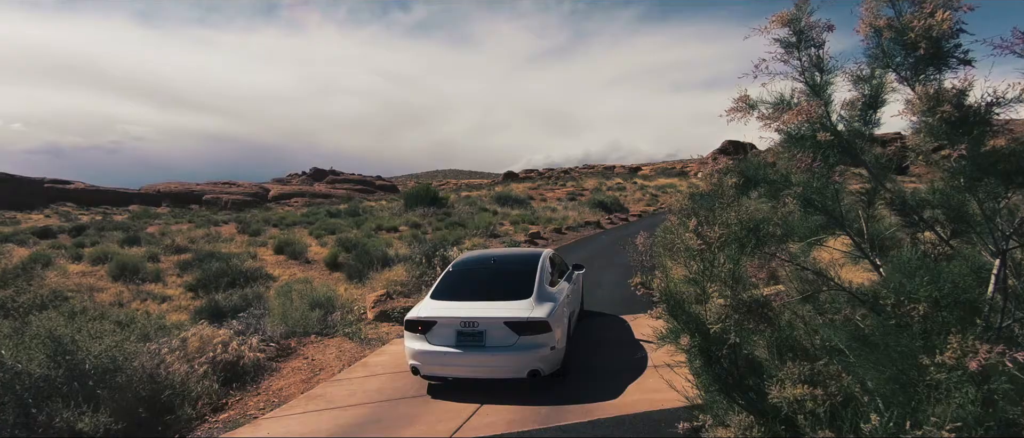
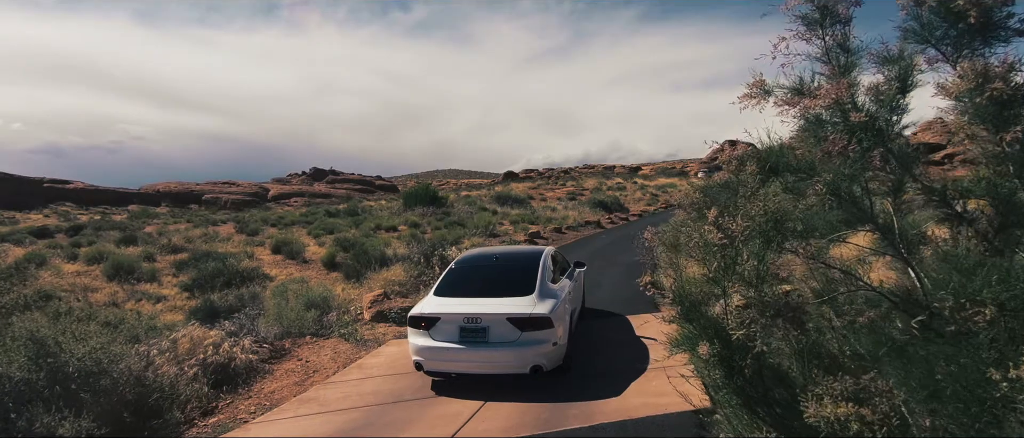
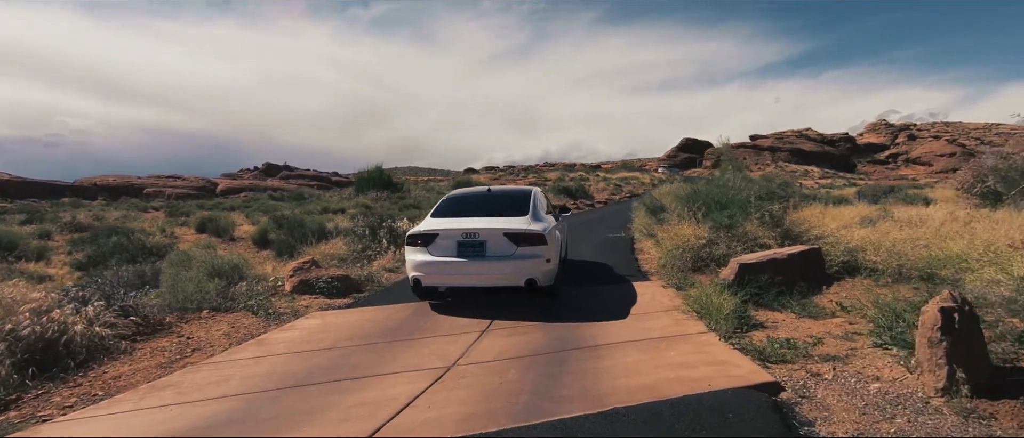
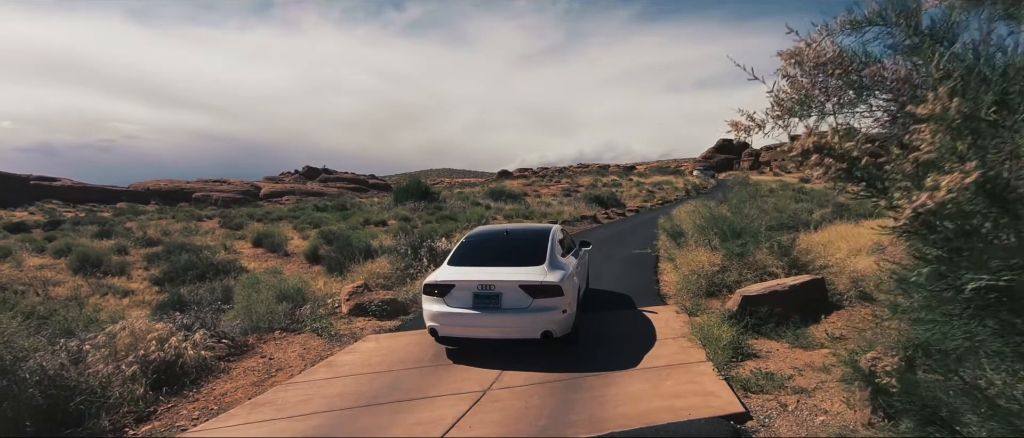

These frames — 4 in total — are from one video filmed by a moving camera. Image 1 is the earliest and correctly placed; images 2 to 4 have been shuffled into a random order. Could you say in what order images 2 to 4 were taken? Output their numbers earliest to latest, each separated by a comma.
2, 4, 3
